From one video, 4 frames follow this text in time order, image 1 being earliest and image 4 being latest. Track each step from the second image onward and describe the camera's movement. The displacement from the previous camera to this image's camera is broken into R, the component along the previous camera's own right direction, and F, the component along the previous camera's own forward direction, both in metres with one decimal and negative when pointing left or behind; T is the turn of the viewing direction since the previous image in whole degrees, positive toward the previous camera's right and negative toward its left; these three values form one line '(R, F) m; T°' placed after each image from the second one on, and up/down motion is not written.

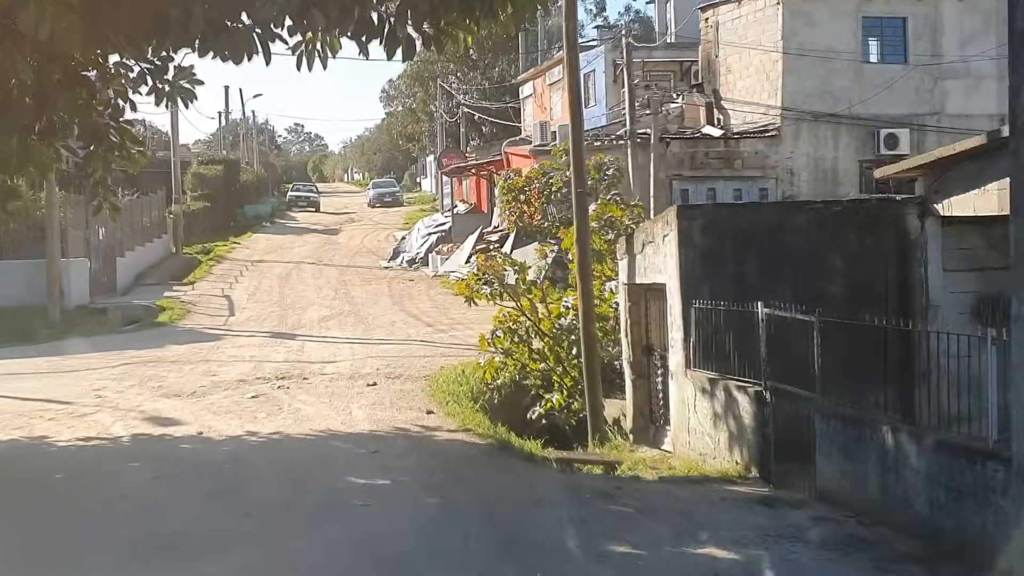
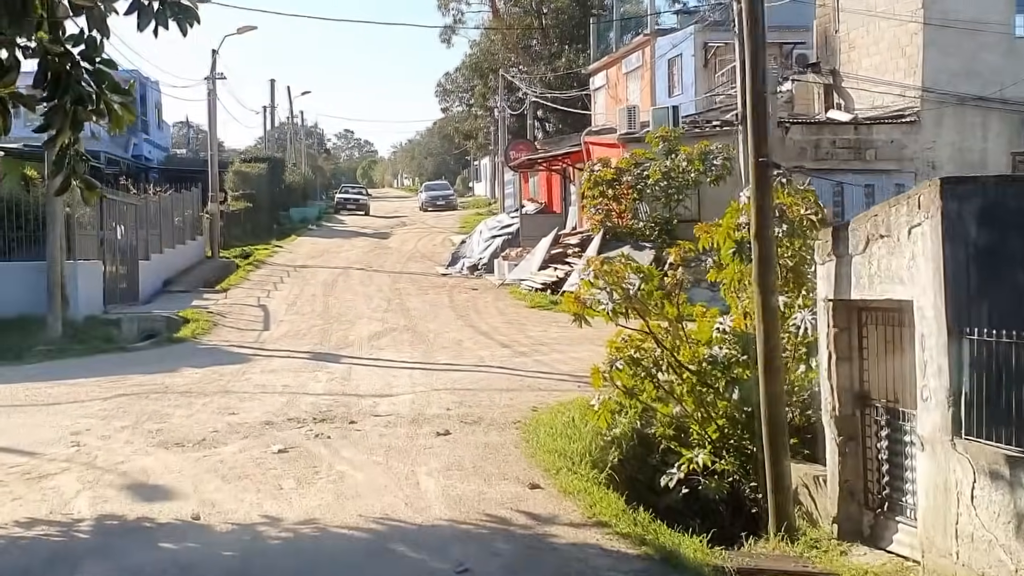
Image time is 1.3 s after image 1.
(-0.5, +3.8) m; -2°
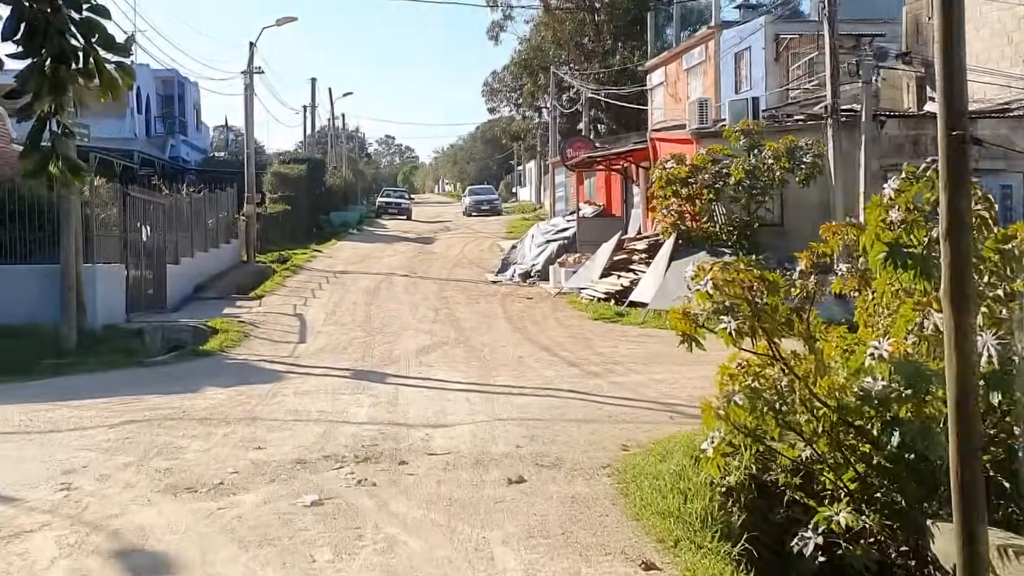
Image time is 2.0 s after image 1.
(-0.3, +1.9) m; -2°
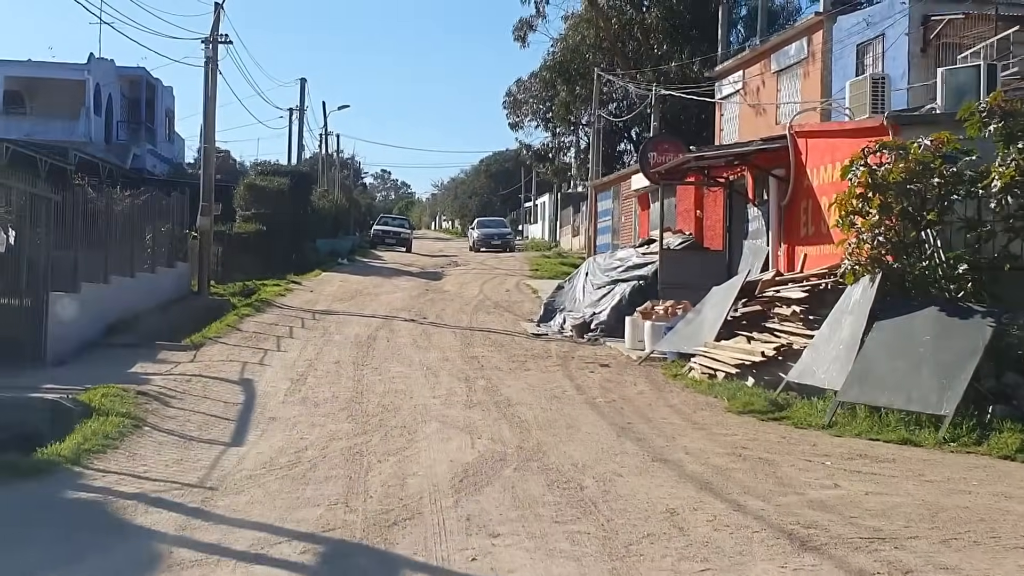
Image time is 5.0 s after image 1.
(-0.8, +7.4) m; 0°
